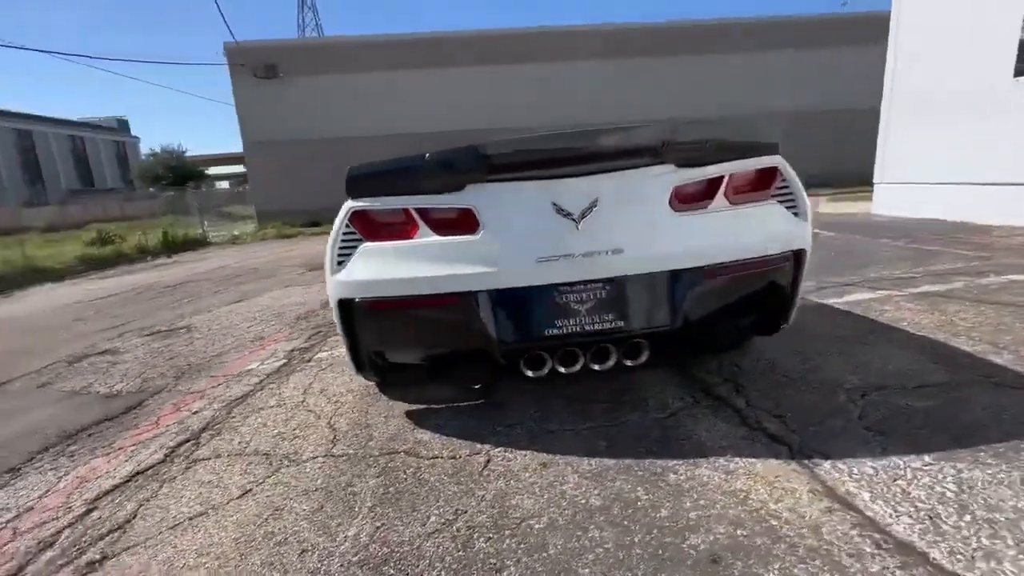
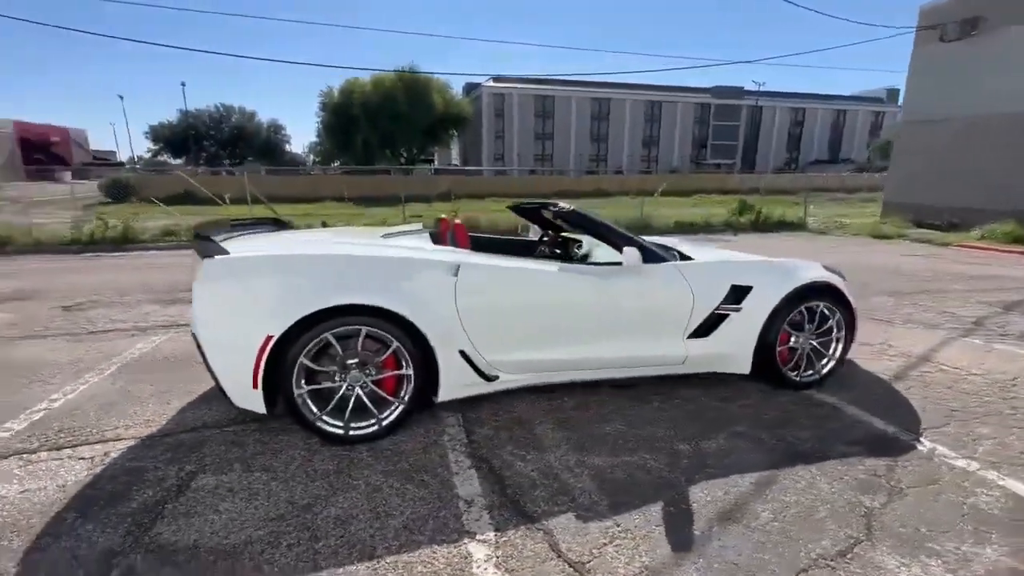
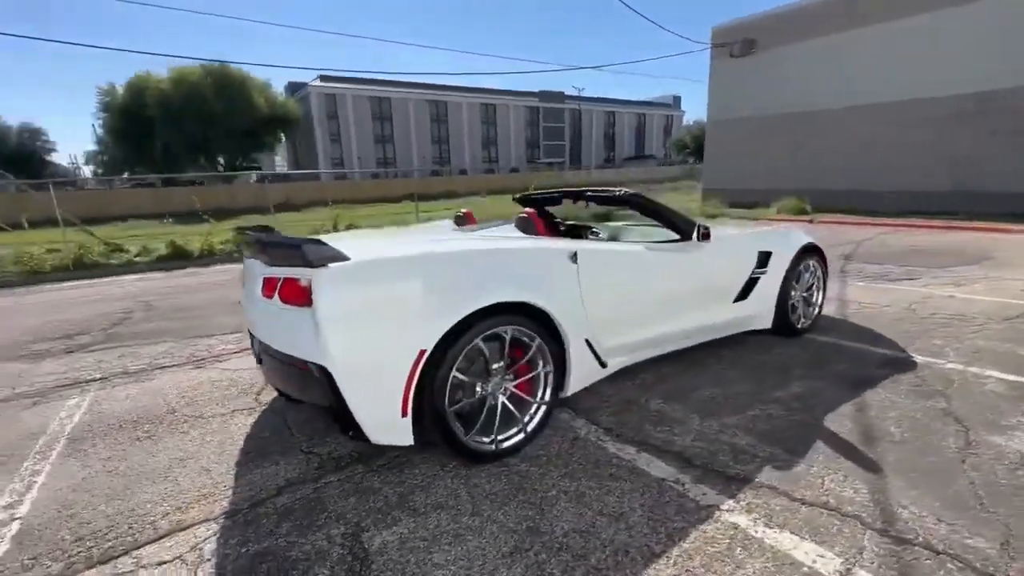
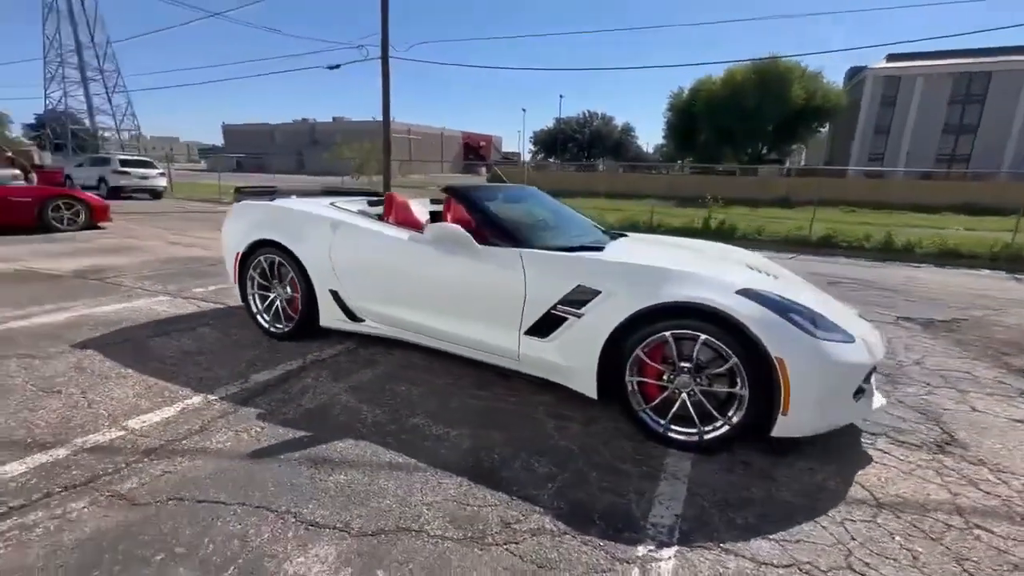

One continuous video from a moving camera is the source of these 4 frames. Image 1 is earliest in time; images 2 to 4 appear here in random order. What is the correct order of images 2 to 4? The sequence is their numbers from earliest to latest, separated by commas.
3, 2, 4
